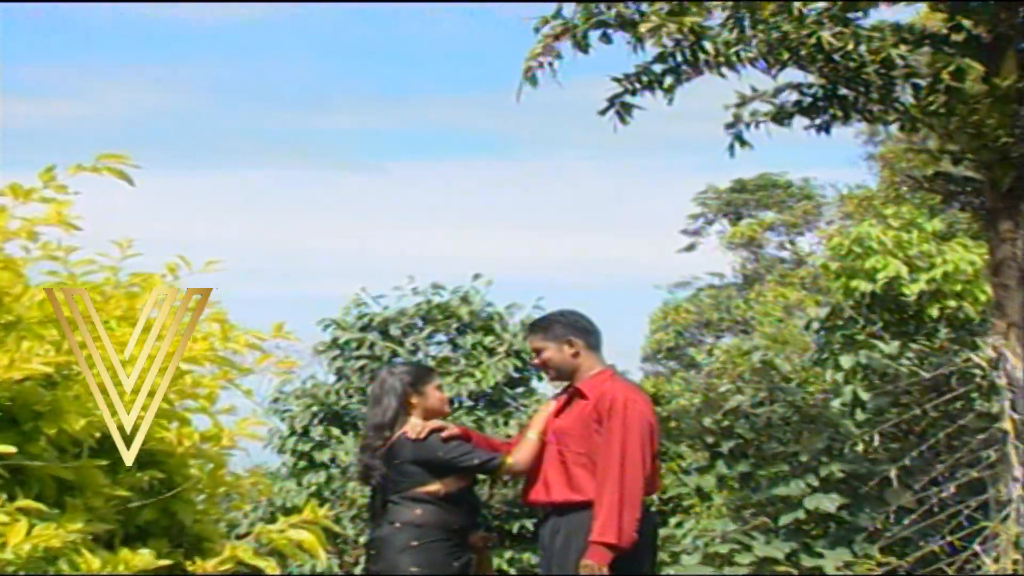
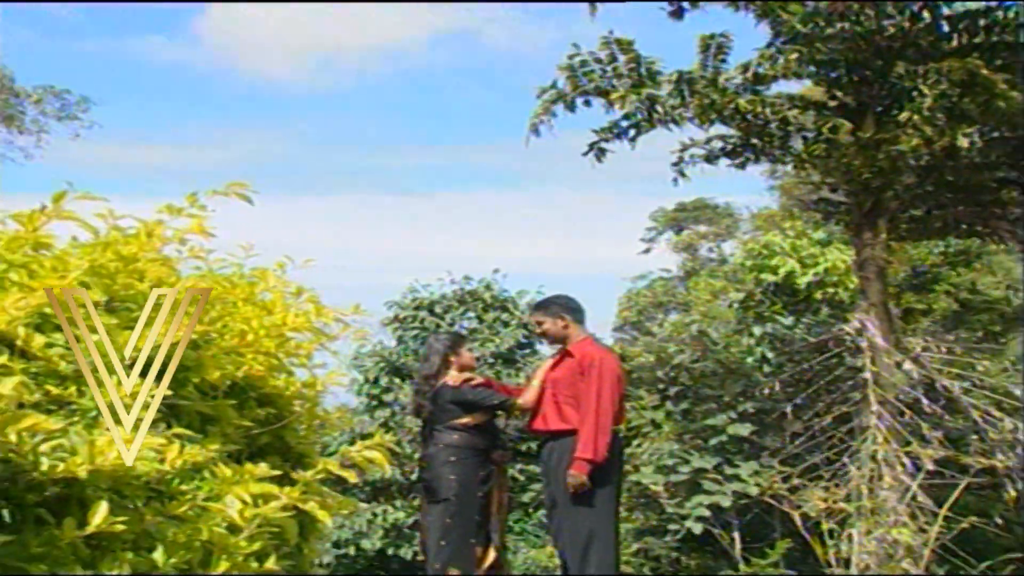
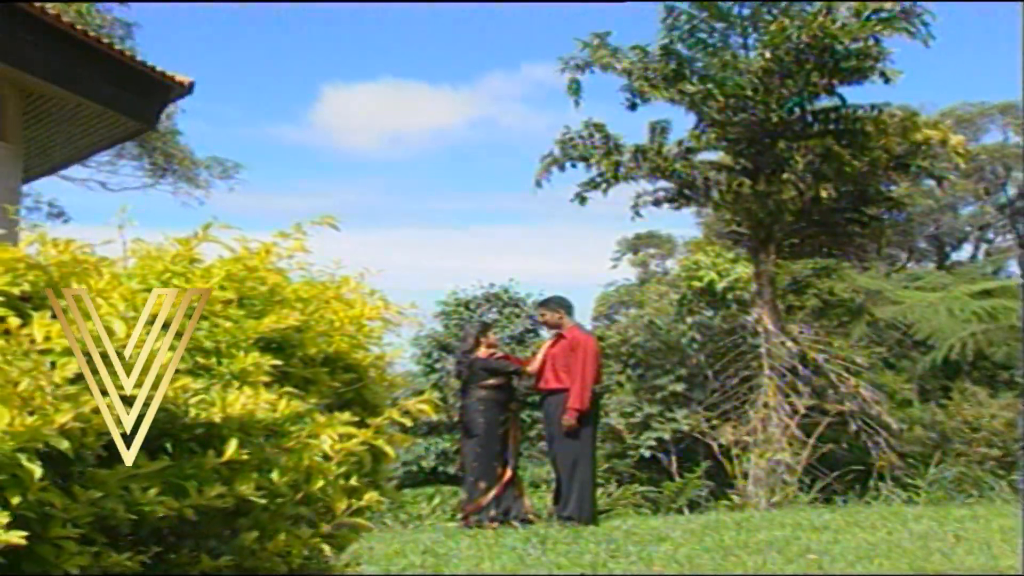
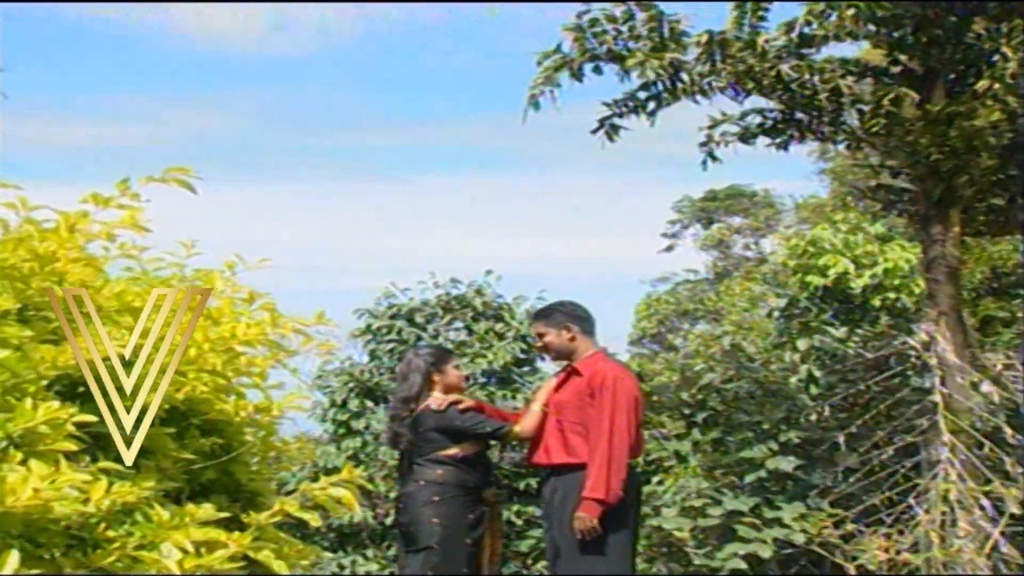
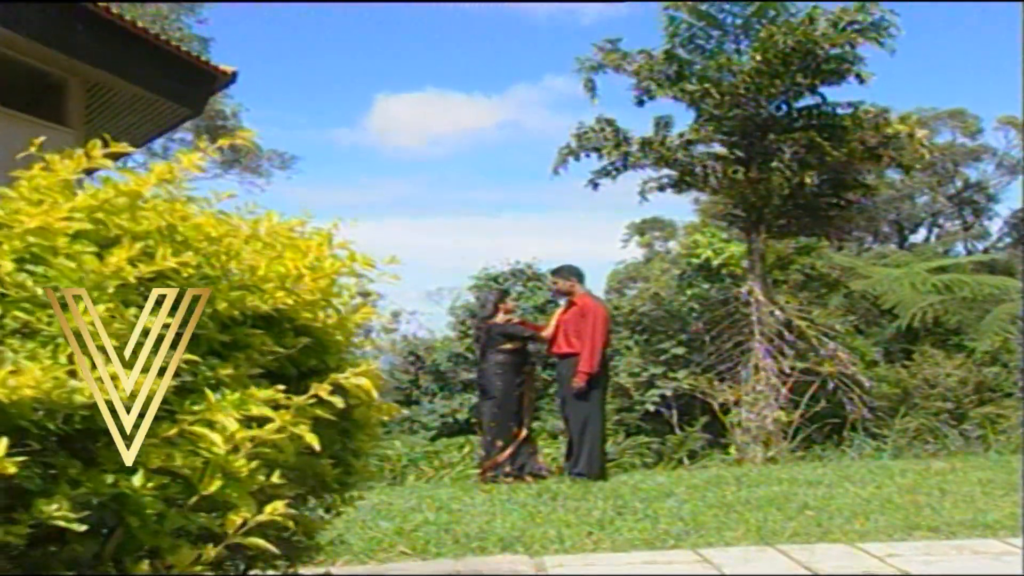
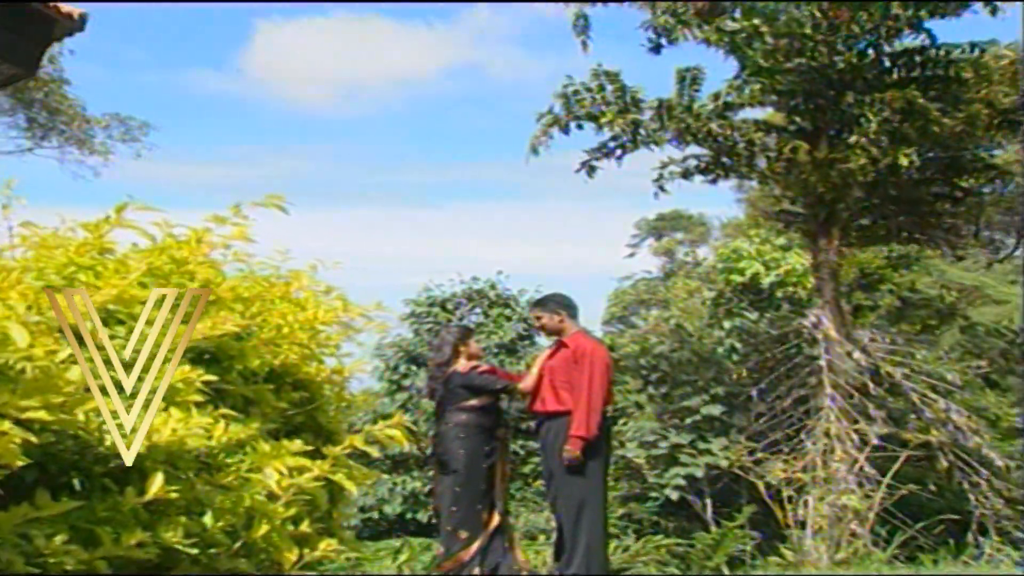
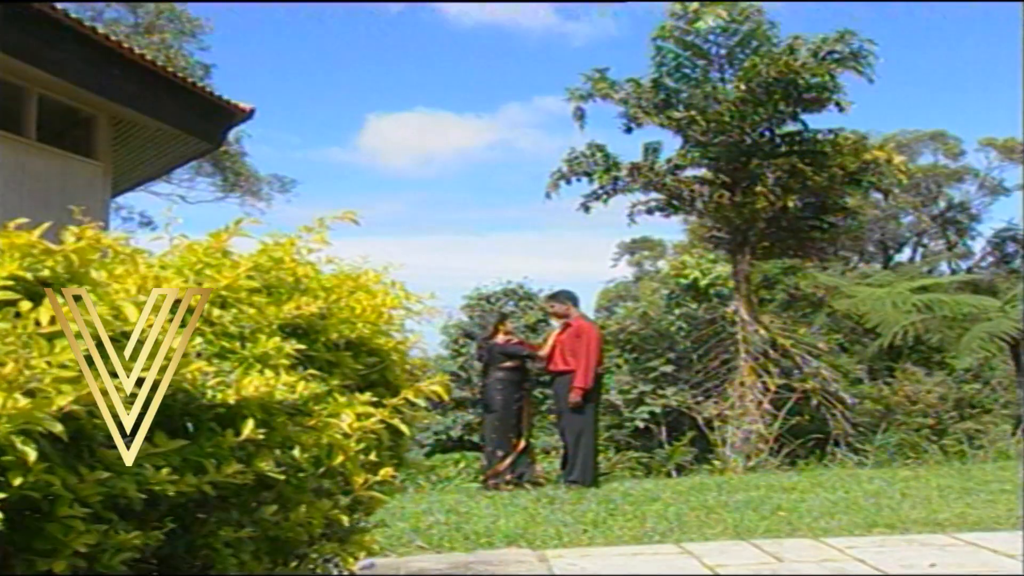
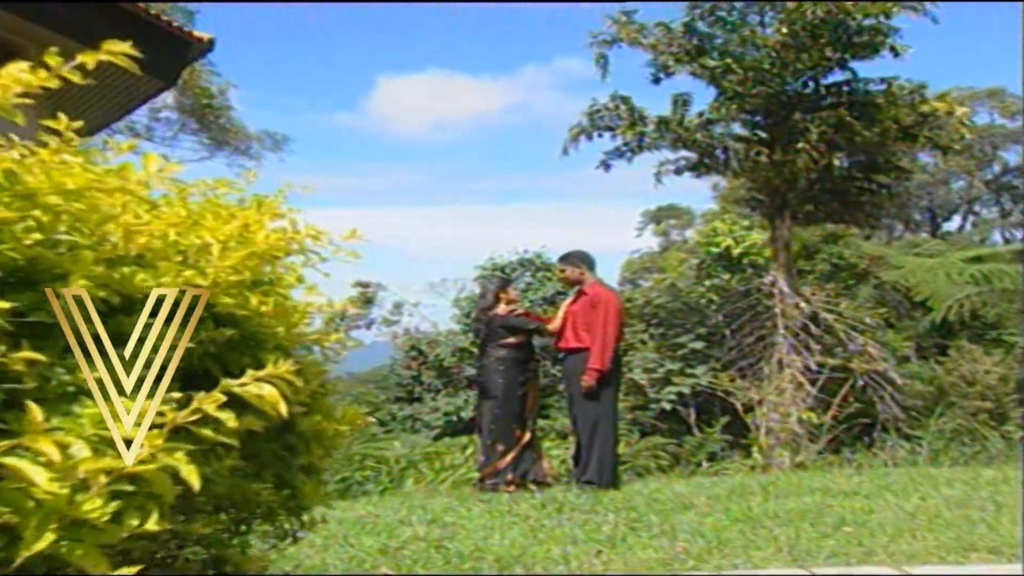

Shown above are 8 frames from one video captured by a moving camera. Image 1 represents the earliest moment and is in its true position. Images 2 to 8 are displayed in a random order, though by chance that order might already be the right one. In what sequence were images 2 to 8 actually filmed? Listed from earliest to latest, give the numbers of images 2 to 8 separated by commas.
4, 2, 6, 3, 7, 5, 8
